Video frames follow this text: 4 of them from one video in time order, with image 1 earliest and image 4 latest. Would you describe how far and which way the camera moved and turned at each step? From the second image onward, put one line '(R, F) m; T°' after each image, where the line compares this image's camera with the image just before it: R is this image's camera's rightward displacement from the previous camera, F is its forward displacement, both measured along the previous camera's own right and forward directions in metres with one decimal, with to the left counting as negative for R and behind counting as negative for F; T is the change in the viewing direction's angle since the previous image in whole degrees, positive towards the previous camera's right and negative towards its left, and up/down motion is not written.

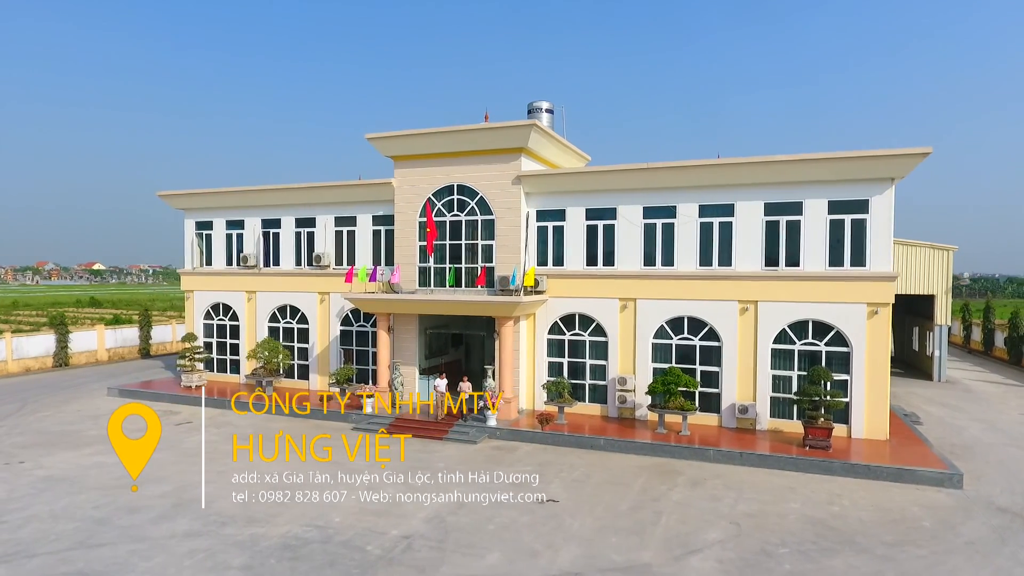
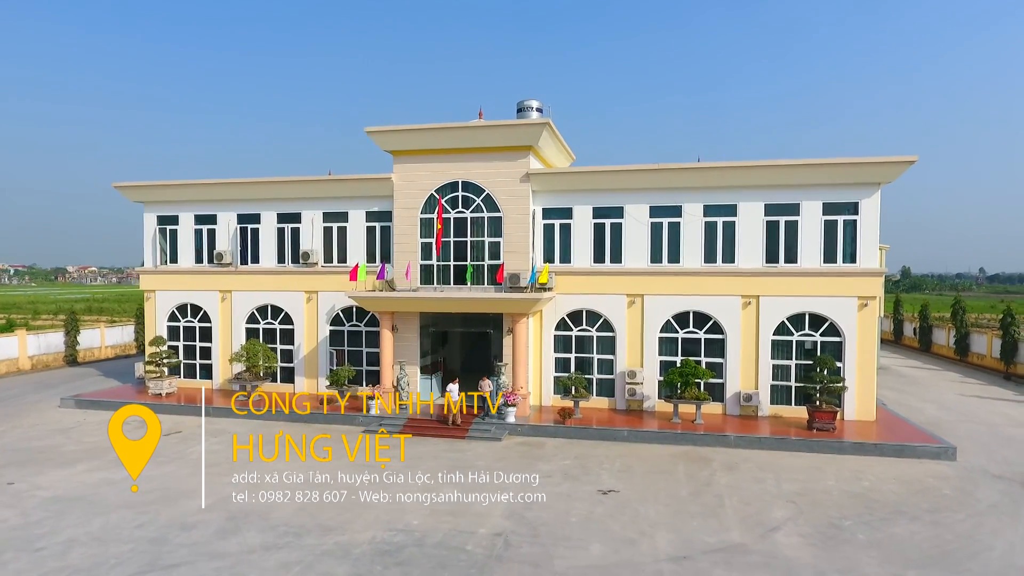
(-2.5, +0.1) m; +9°
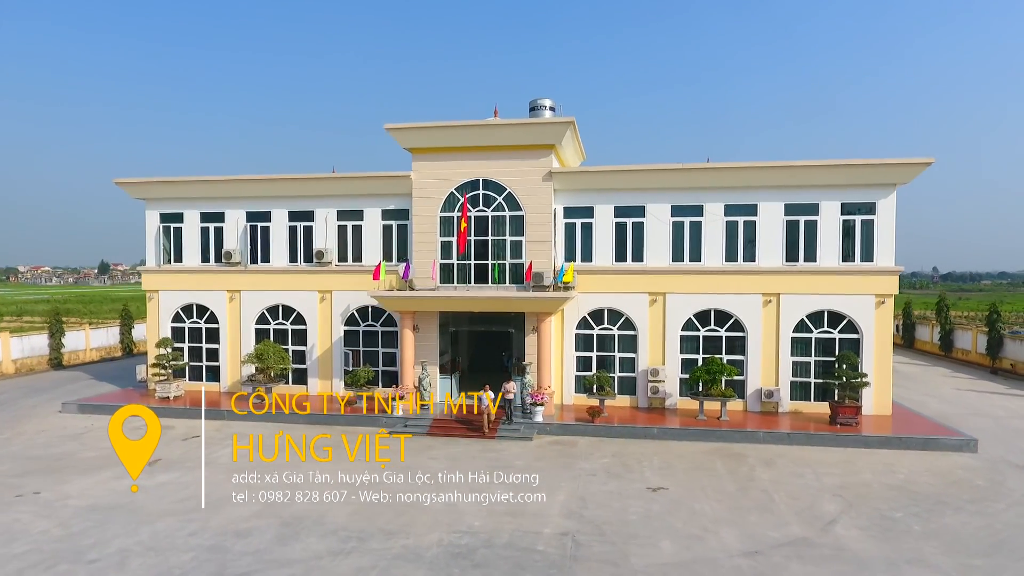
(-1.3, +0.1) m; +3°
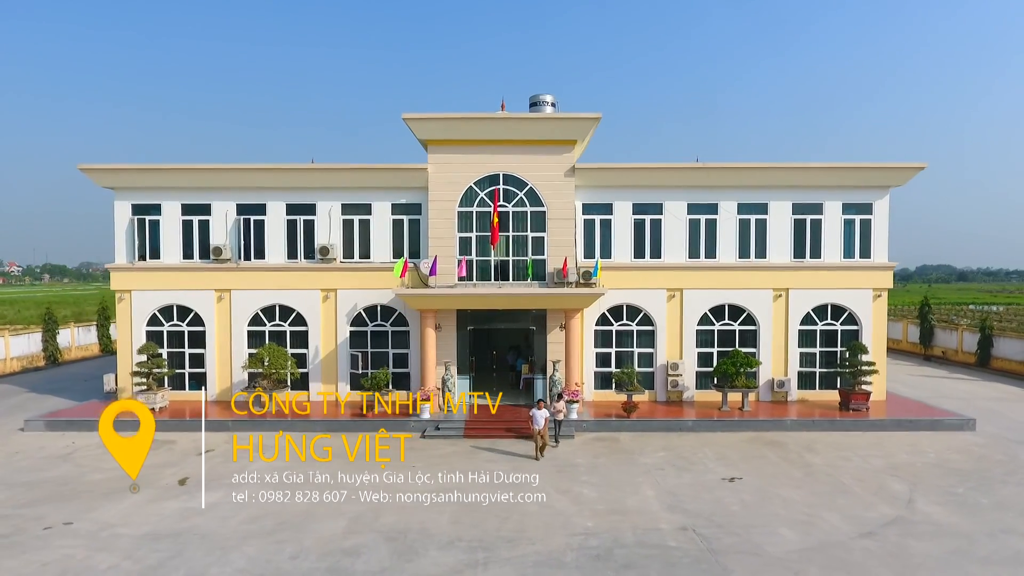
(-2.9, +0.5) m; +9°
